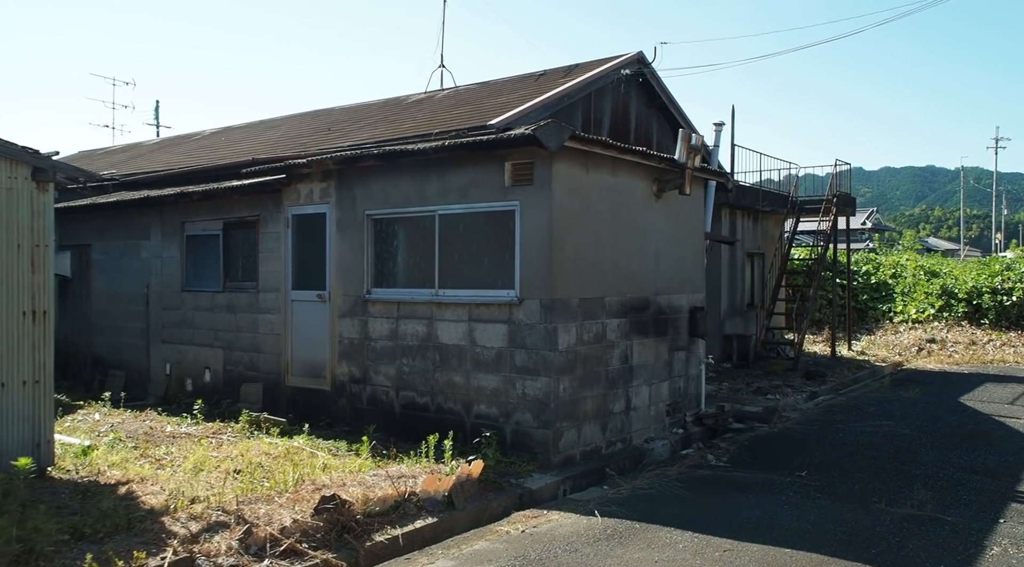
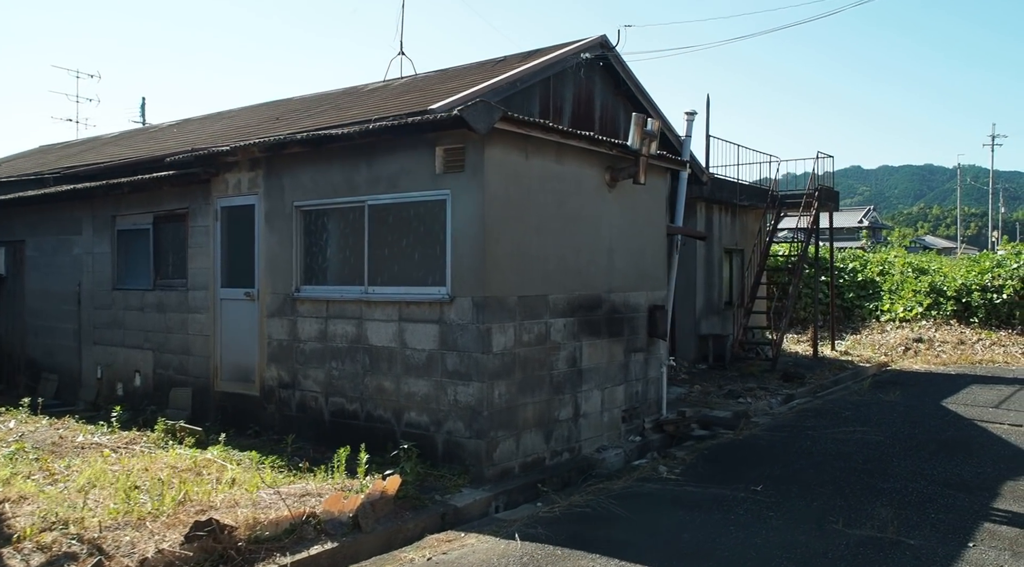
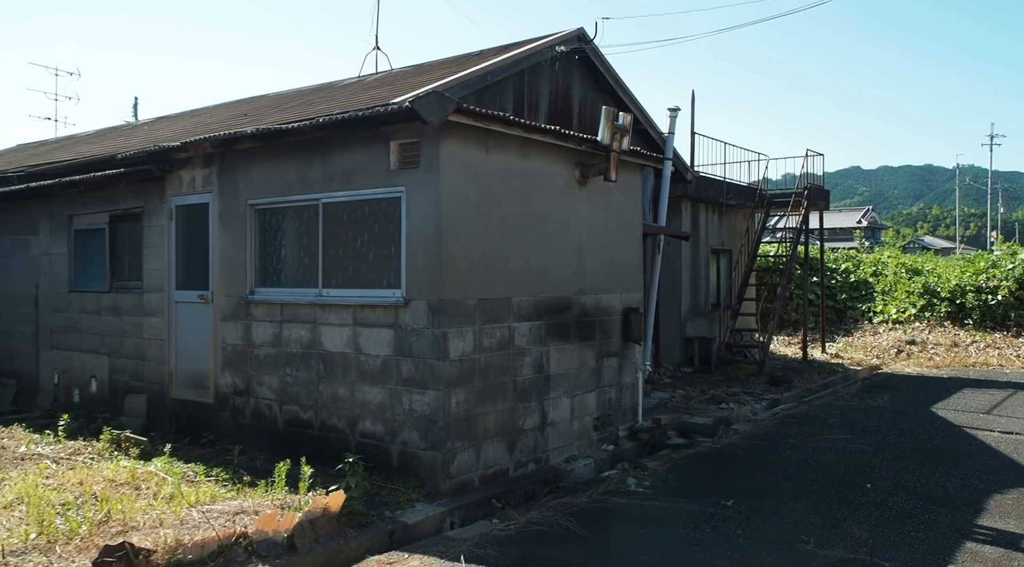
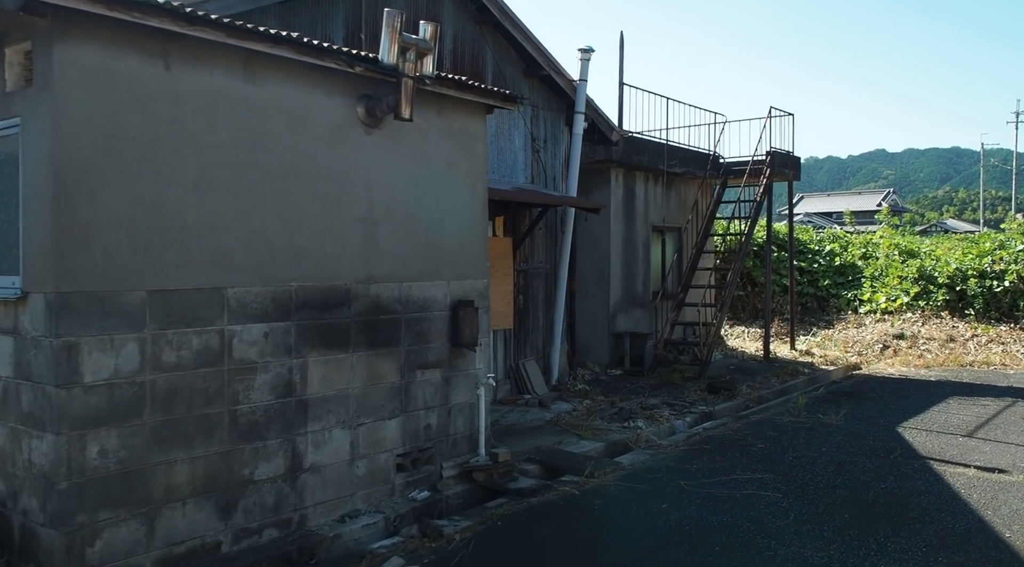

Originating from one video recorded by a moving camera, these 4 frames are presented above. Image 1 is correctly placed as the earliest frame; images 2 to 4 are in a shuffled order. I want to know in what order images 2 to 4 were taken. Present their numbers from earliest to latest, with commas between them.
2, 3, 4
